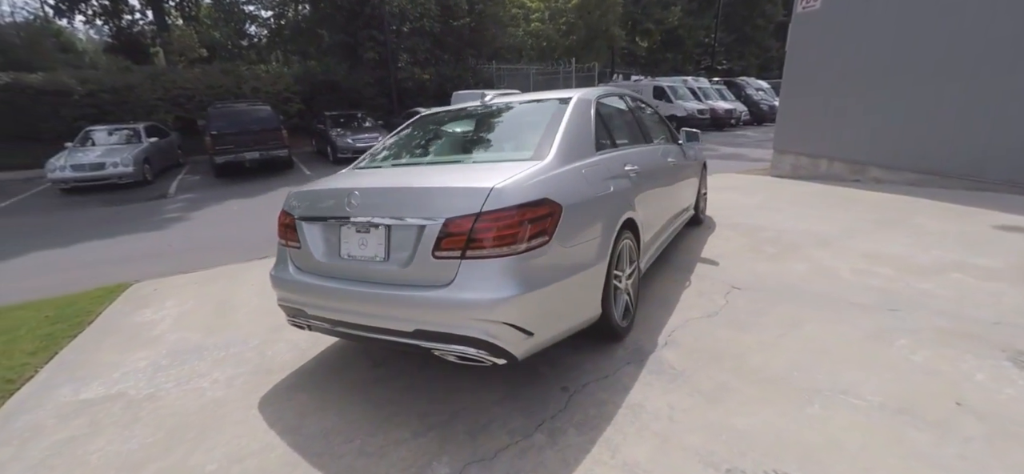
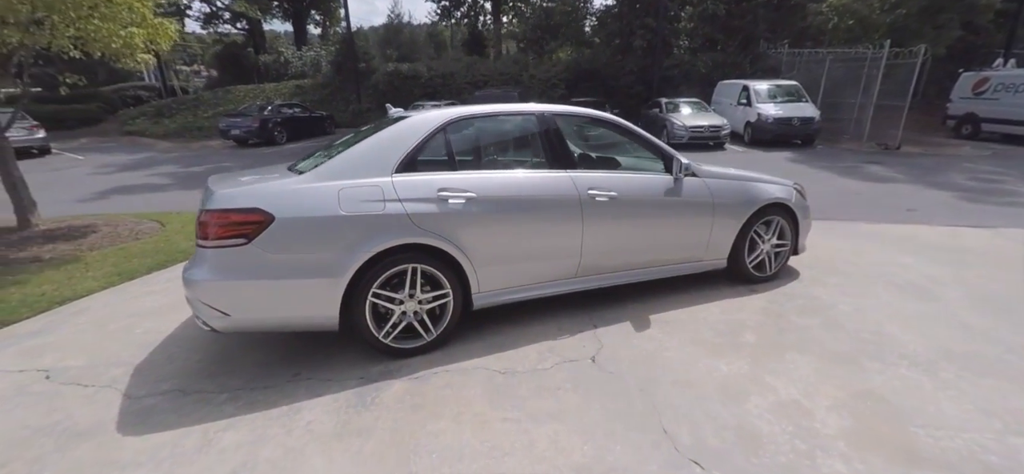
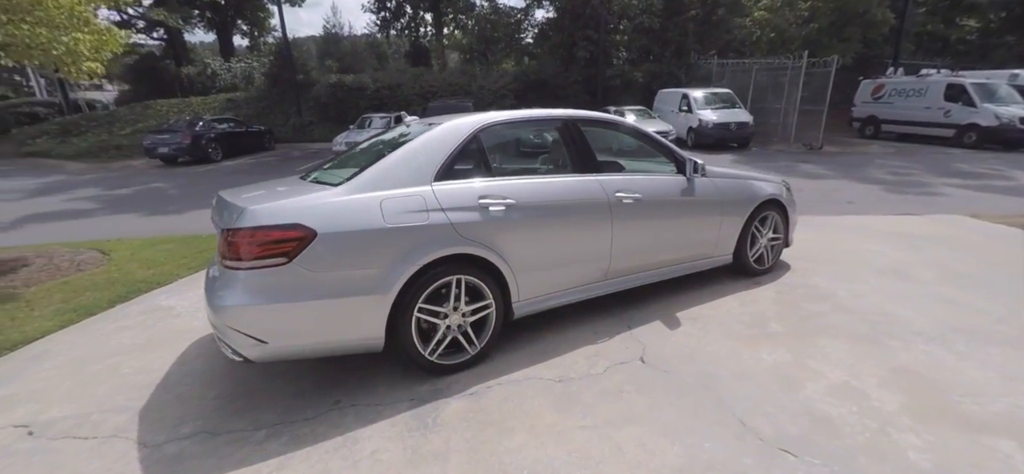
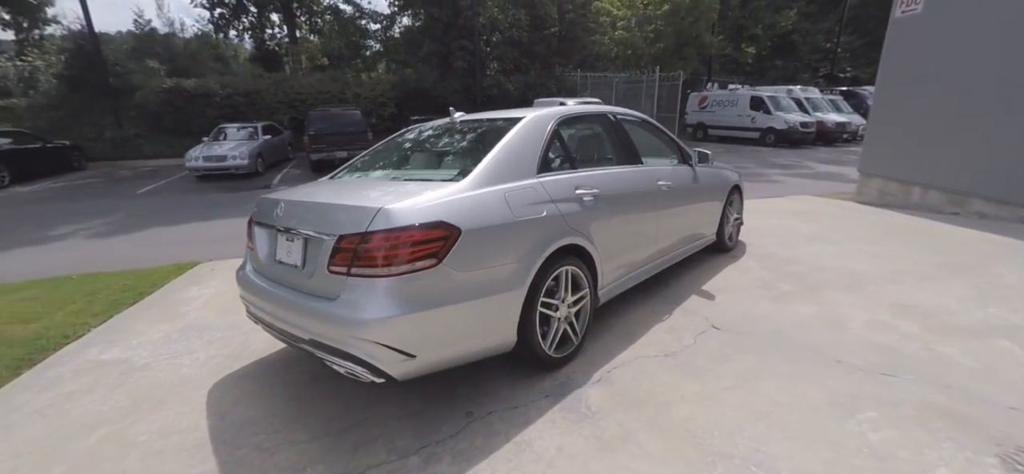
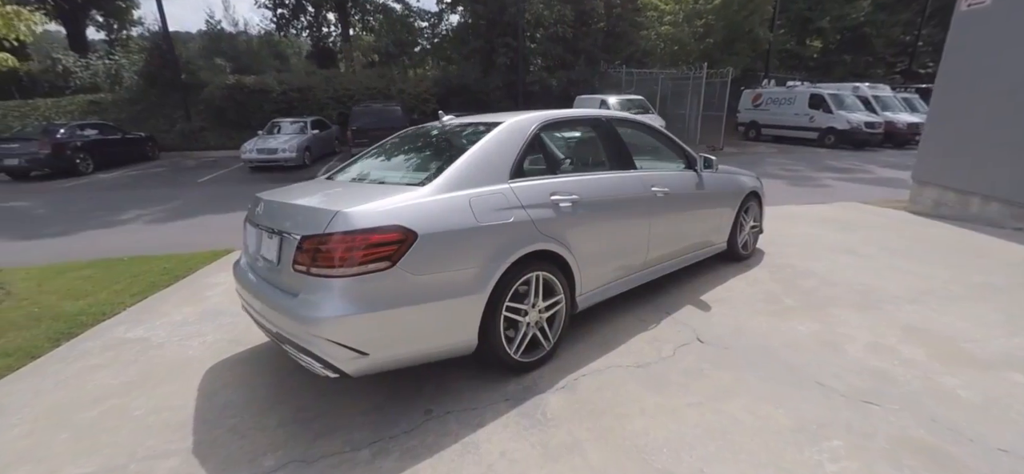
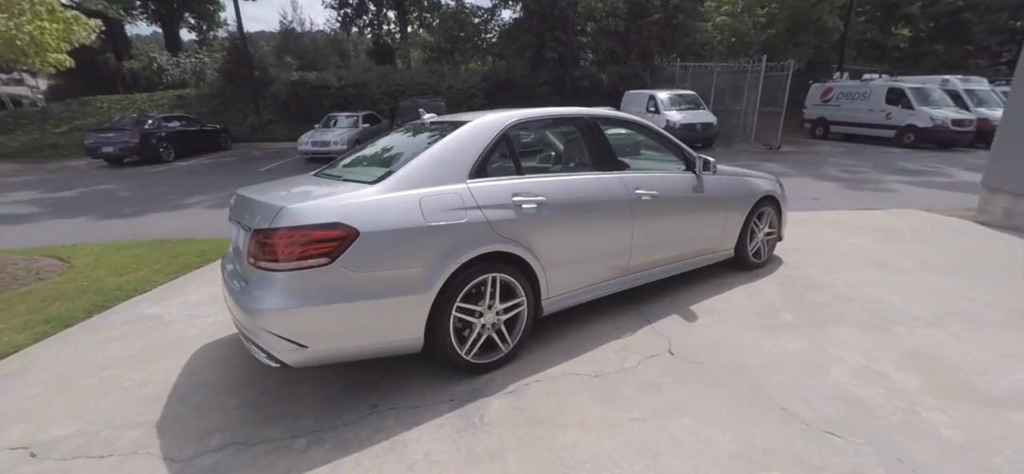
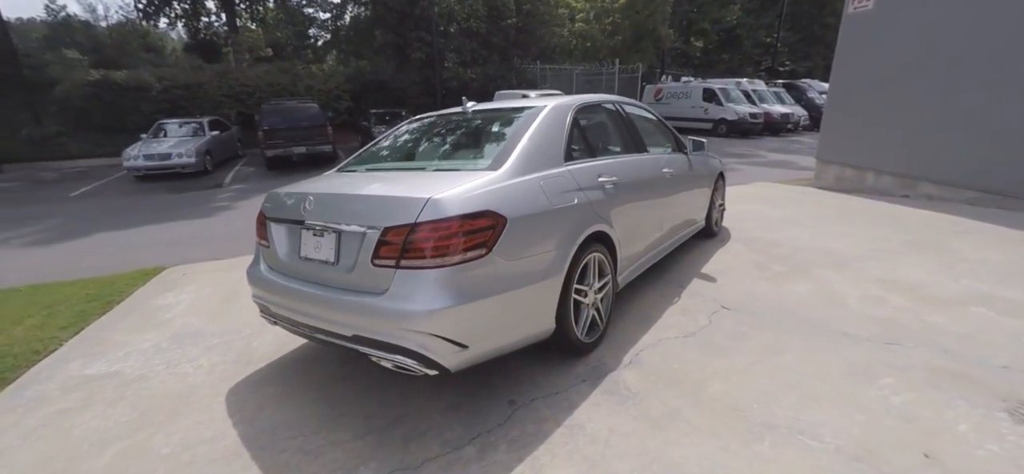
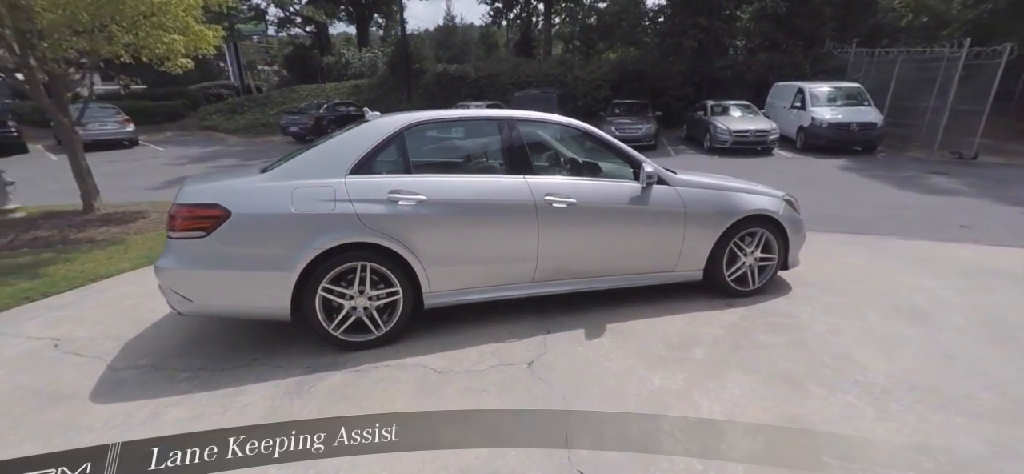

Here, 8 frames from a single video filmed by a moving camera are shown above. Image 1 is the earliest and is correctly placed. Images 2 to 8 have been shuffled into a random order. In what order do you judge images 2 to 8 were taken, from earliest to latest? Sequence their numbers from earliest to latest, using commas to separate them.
7, 4, 5, 6, 3, 2, 8
